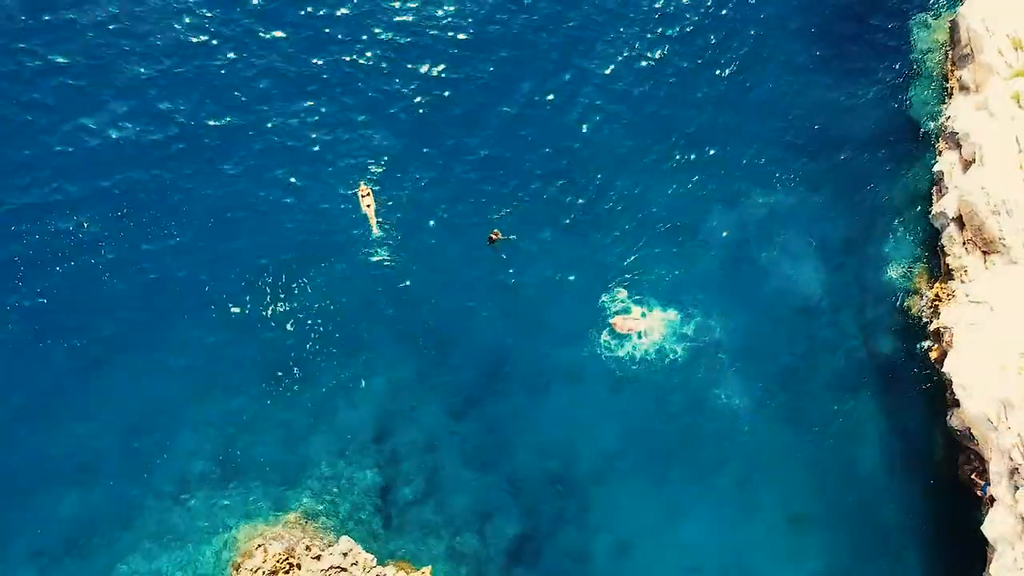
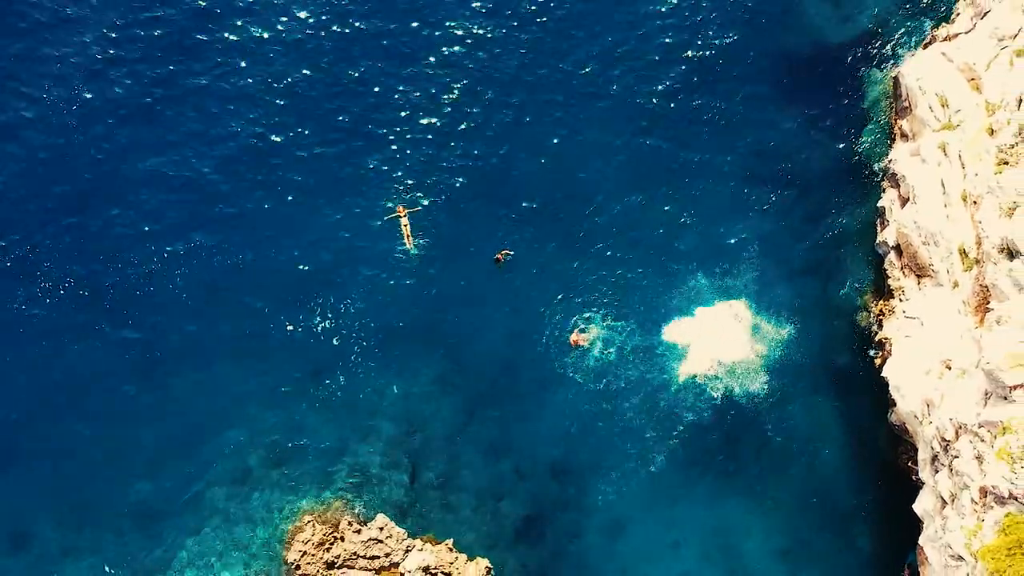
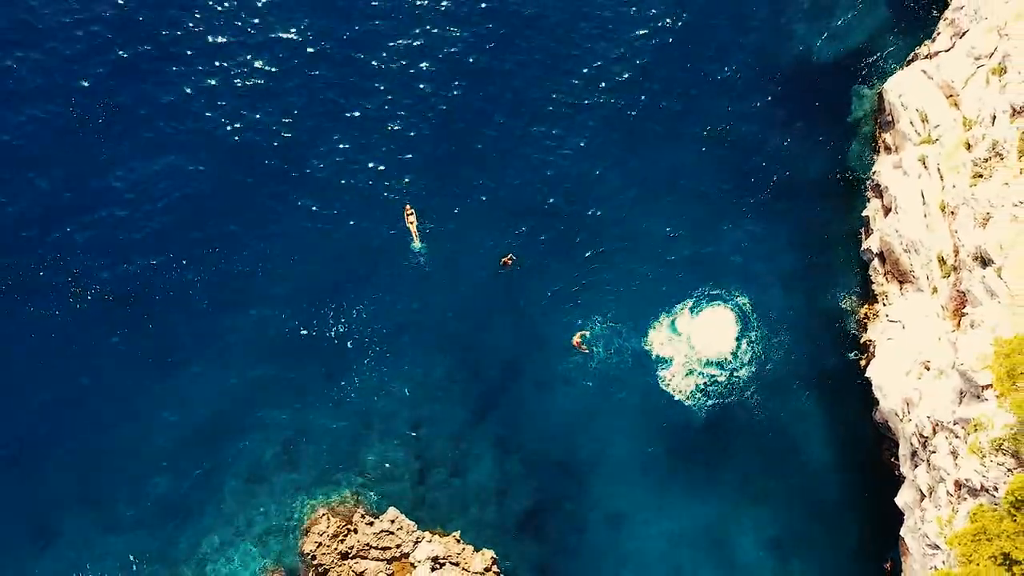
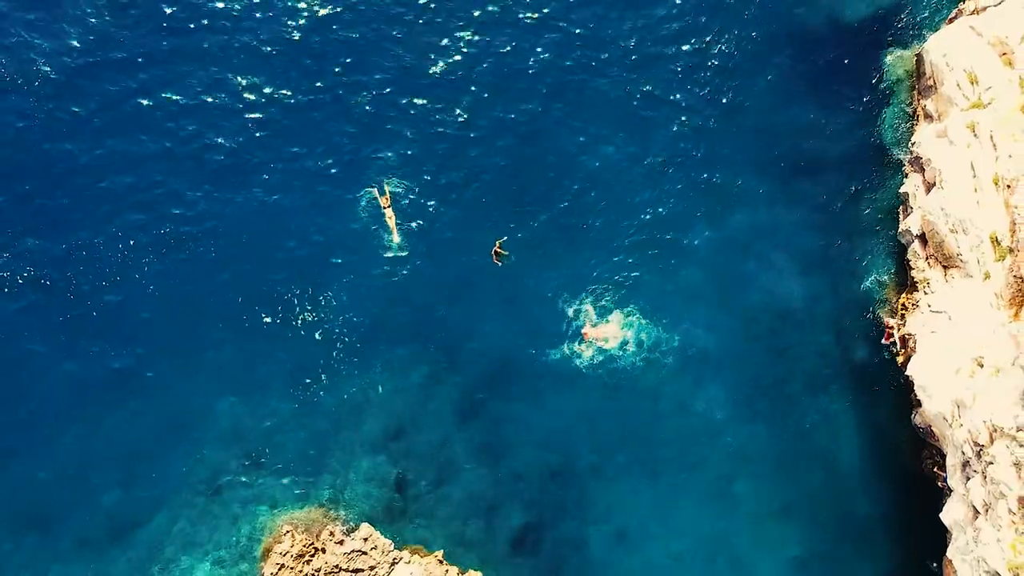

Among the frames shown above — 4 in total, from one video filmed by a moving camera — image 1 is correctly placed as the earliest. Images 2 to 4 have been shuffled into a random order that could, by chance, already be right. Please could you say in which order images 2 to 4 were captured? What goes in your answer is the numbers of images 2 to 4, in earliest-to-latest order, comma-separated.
4, 2, 3
